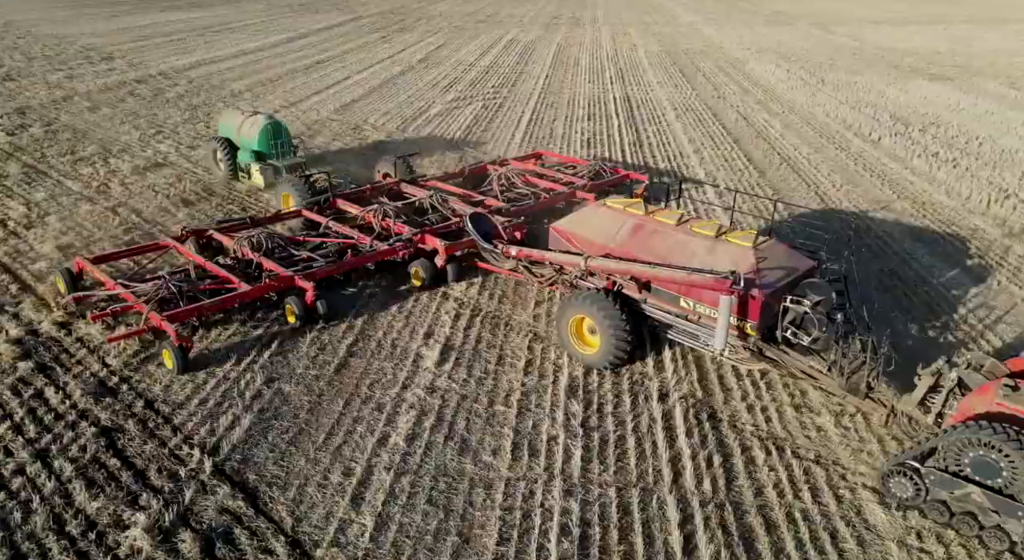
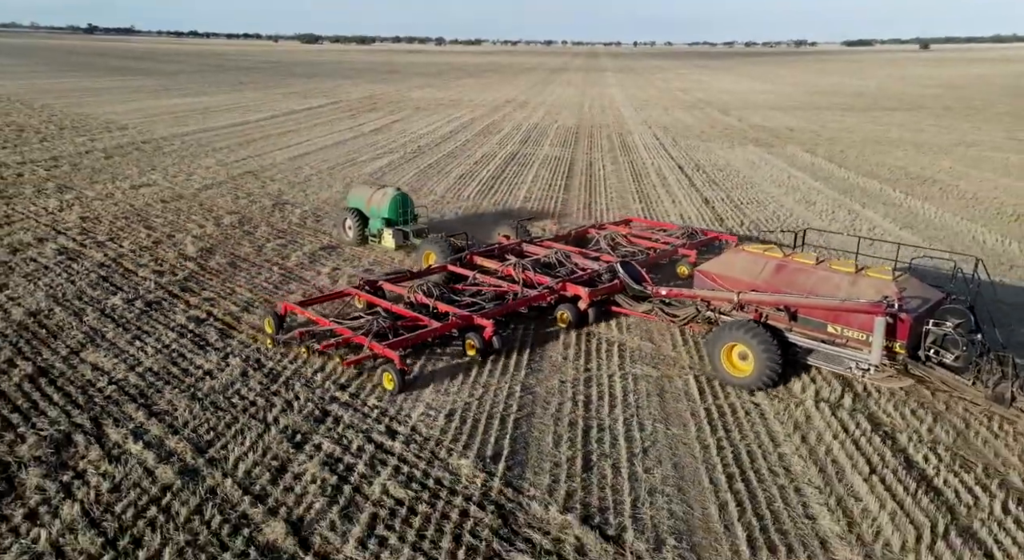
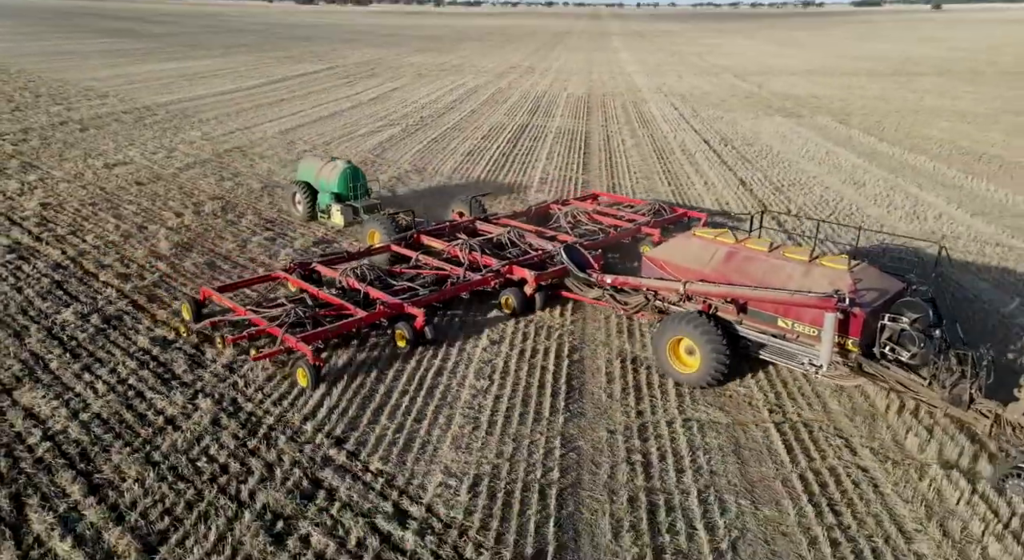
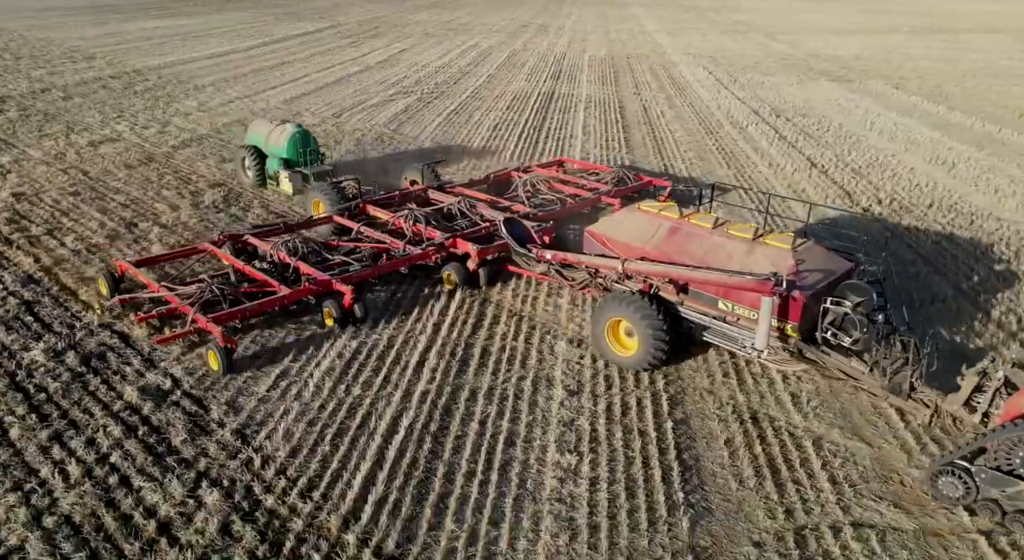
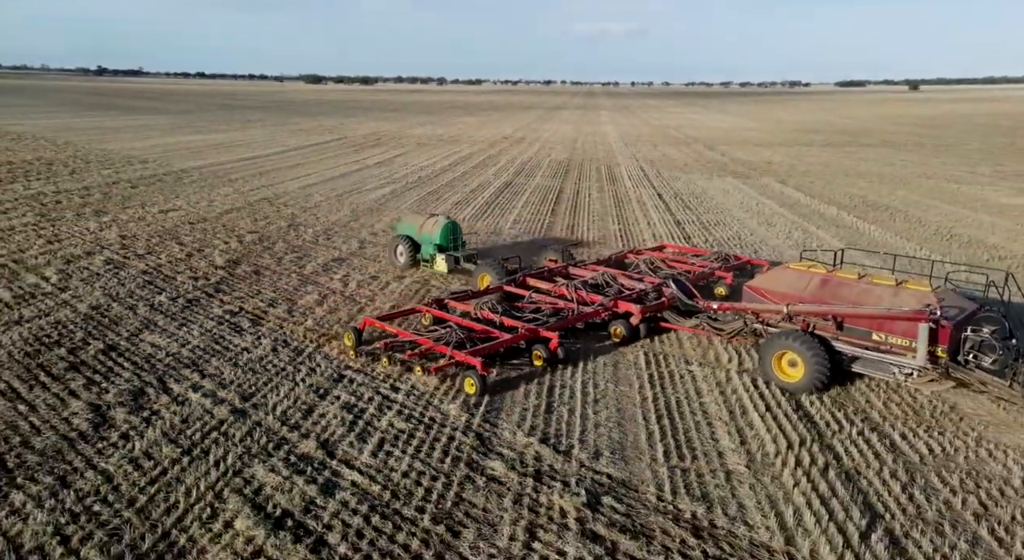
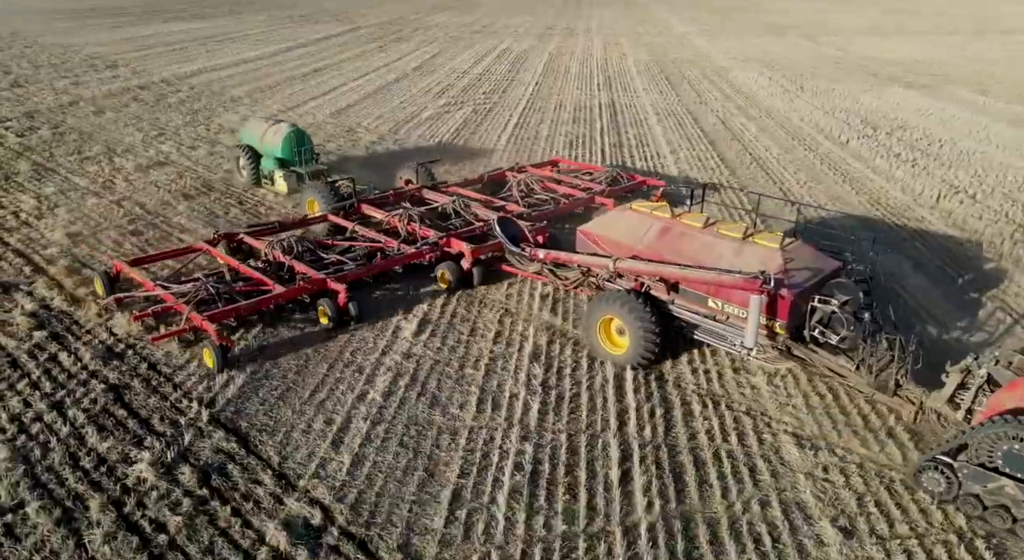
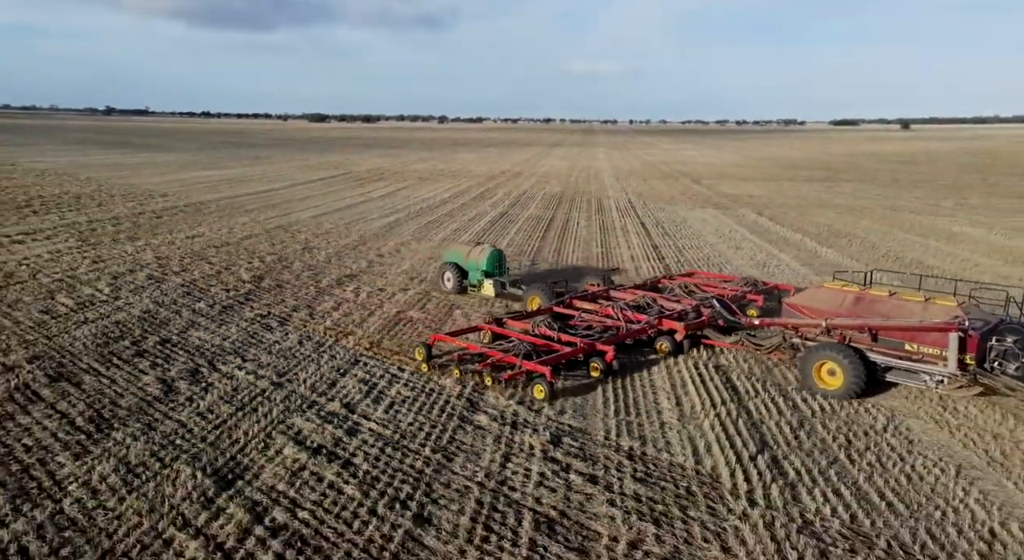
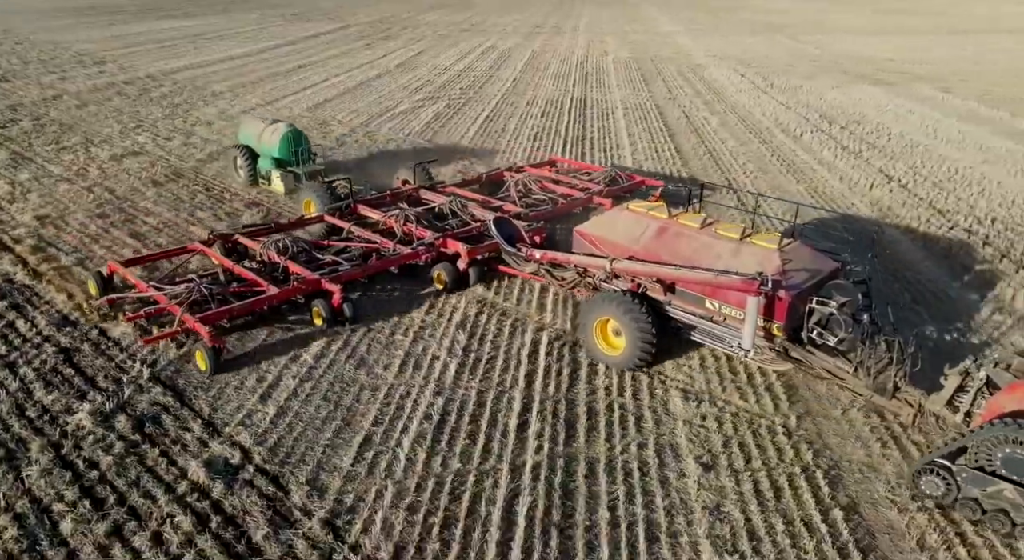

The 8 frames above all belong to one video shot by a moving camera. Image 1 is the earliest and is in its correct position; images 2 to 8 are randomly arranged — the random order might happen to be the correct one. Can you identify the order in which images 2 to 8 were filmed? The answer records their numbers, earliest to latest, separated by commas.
6, 8, 4, 3, 2, 5, 7
